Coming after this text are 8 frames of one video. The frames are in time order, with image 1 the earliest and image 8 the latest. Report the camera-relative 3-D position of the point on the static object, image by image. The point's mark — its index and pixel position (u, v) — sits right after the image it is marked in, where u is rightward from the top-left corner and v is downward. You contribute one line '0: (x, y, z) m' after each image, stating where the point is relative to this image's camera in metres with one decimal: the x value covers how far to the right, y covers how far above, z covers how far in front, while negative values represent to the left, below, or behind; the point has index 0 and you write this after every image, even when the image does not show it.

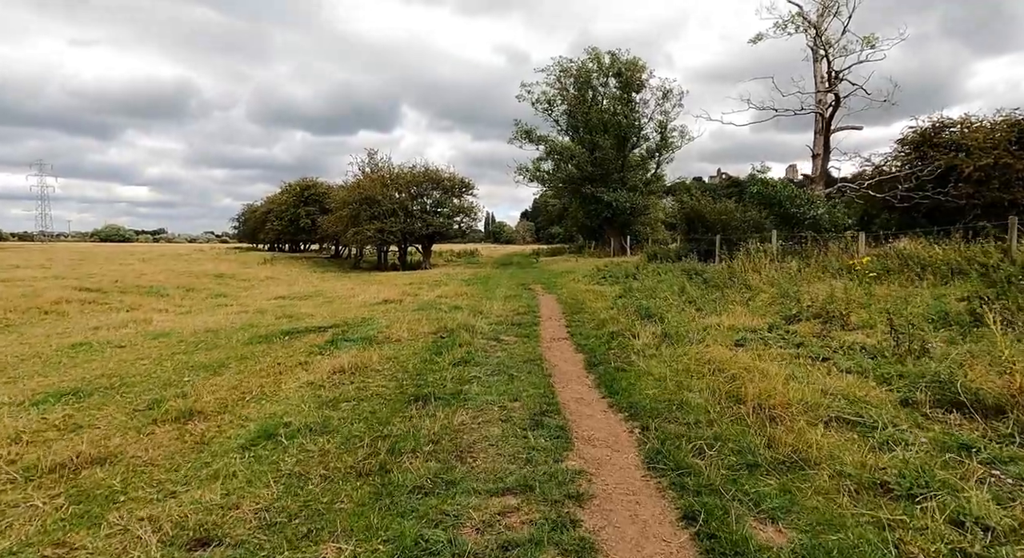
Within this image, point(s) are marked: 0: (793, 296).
0: (+5.7, -0.4, +12.3) m
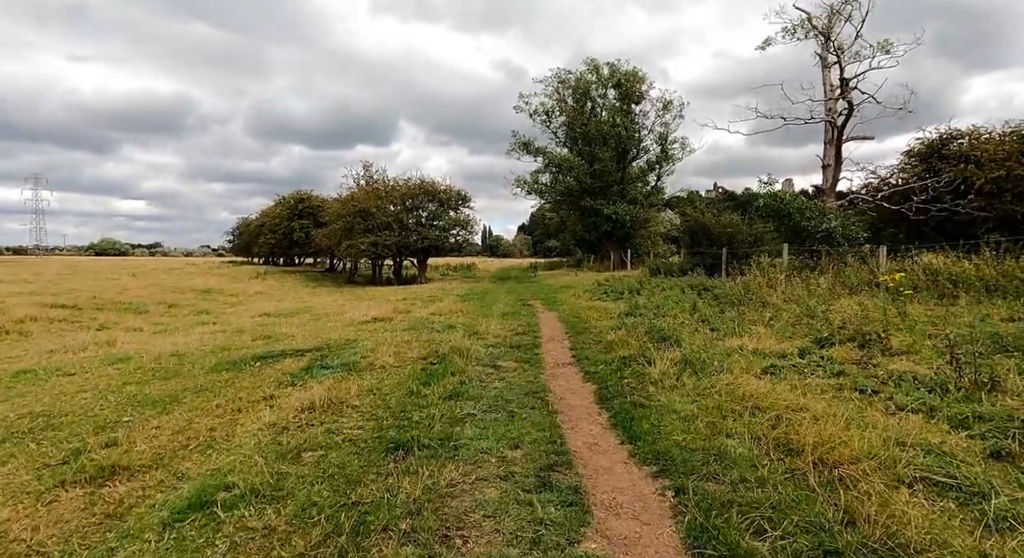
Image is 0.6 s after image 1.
0: (+5.7, -0.7, +11.2) m
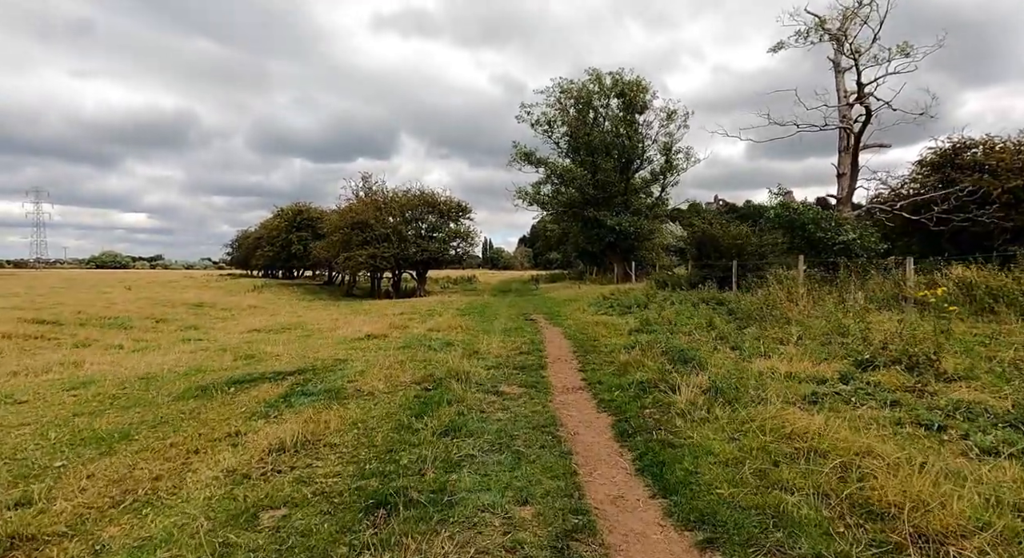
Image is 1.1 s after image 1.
0: (+5.8, -0.9, +10.2) m
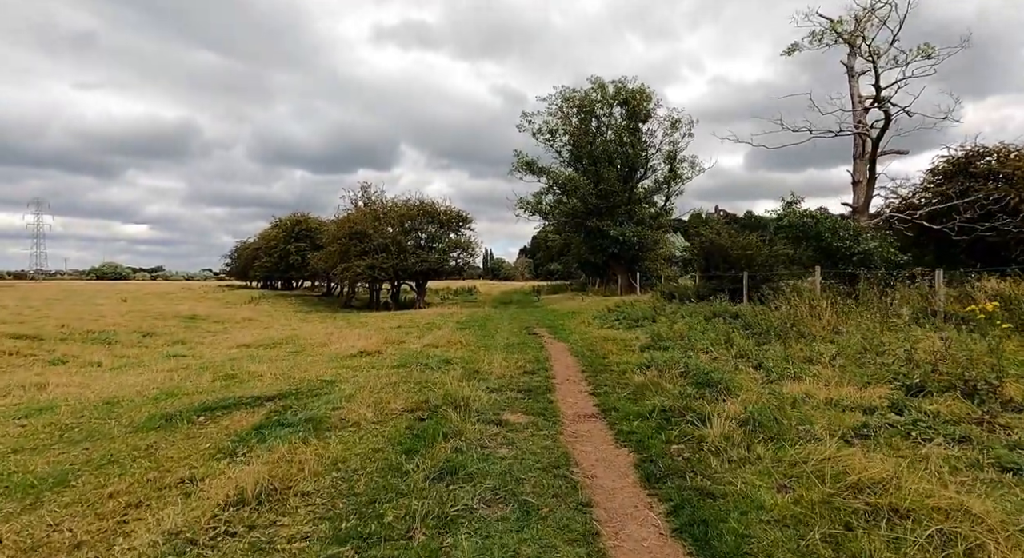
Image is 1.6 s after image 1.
0: (+5.8, -1.2, +9.3) m
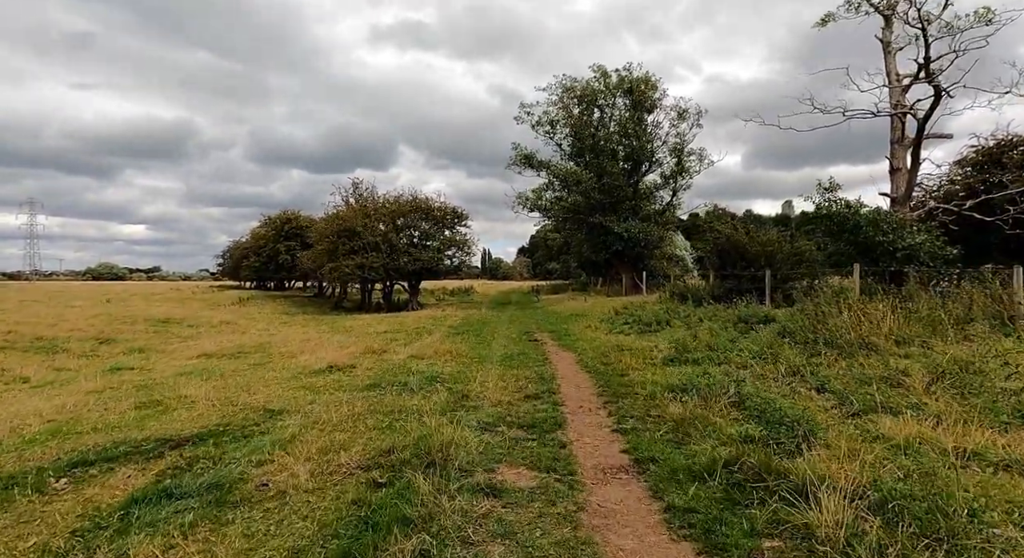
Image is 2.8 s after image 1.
0: (+5.8, -1.1, +7.0) m
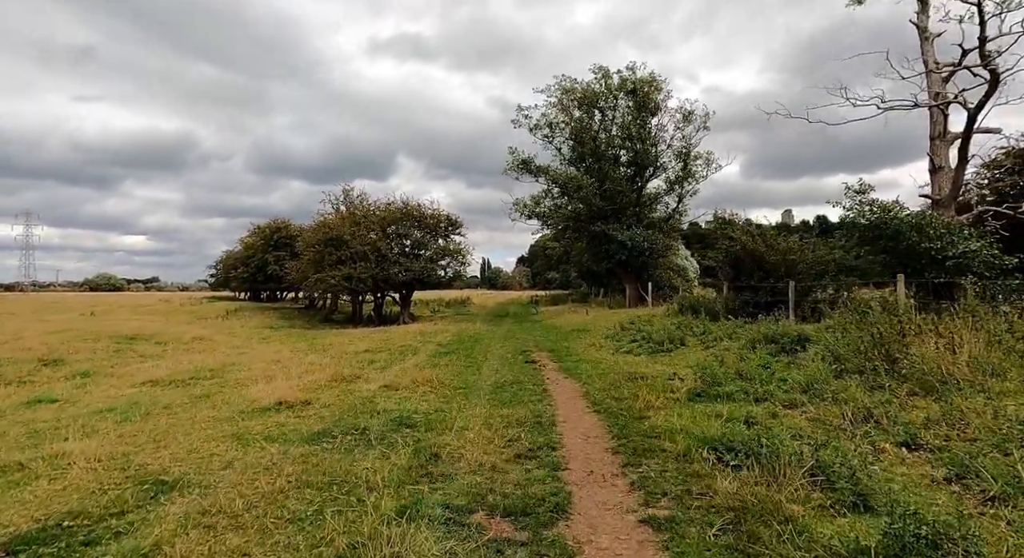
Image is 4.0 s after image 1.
0: (+5.7, -1.3, +4.9) m
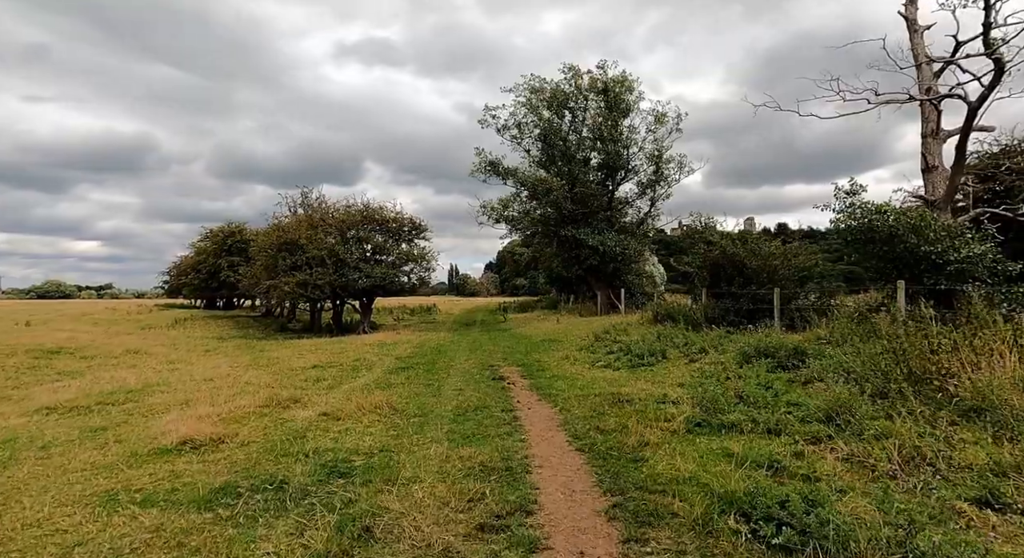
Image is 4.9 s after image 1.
0: (+5.4, -1.4, +3.5) m
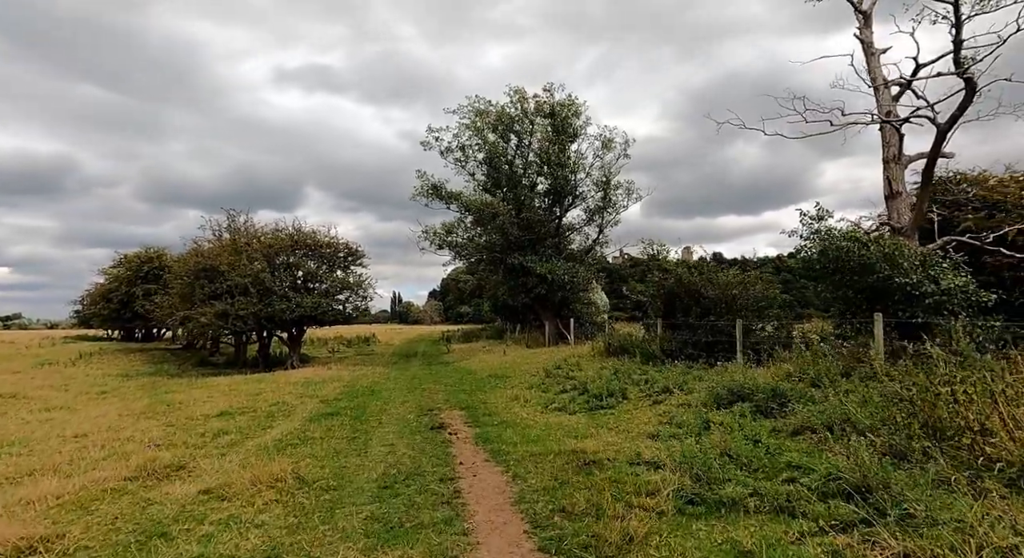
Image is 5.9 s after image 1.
0: (+5.2, -1.5, +2.1) m
